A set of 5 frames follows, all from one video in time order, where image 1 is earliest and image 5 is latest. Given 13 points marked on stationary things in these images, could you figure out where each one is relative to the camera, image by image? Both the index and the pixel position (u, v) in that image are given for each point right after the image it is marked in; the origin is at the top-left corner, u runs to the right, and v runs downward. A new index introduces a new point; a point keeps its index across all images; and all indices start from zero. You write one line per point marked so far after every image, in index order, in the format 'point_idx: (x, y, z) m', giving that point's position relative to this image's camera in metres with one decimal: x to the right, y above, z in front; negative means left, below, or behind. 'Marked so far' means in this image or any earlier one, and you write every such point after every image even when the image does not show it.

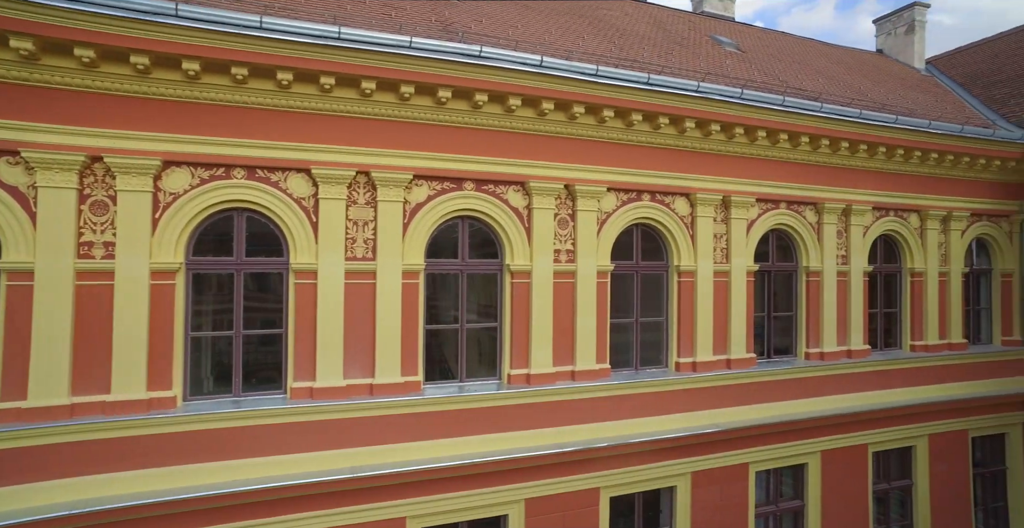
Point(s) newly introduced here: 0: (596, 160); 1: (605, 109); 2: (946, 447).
0: (+1.0, +1.2, +7.1) m
1: (+1.0, +1.7, +6.8) m
2: (+7.1, -3.0, +10.2) m
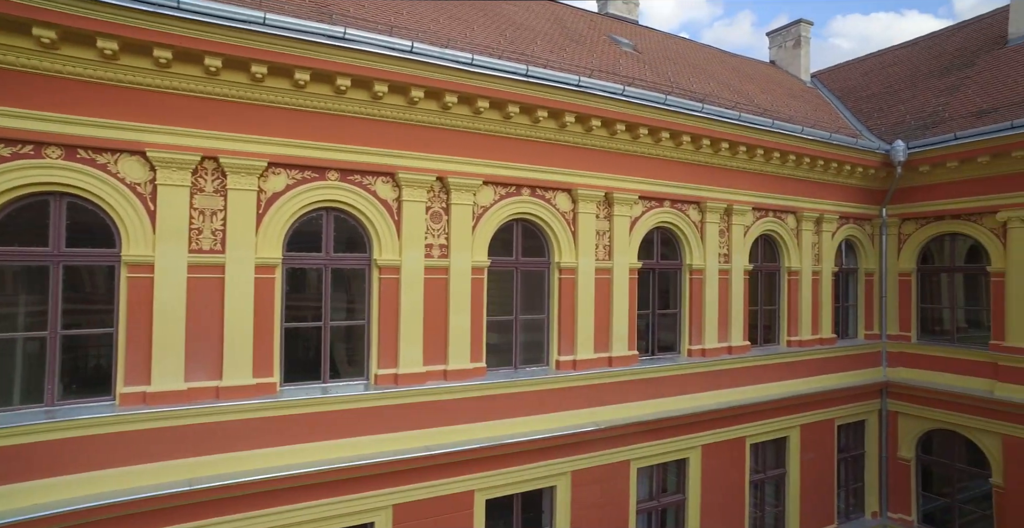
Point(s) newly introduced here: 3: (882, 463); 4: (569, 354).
0: (-0.4, +1.2, +6.9) m
1: (-0.4, +1.8, +6.6) m
2: (+5.3, -3.0, +10.7) m
3: (+7.0, -3.7, +11.6) m
4: (+0.7, -1.1, +7.7) m
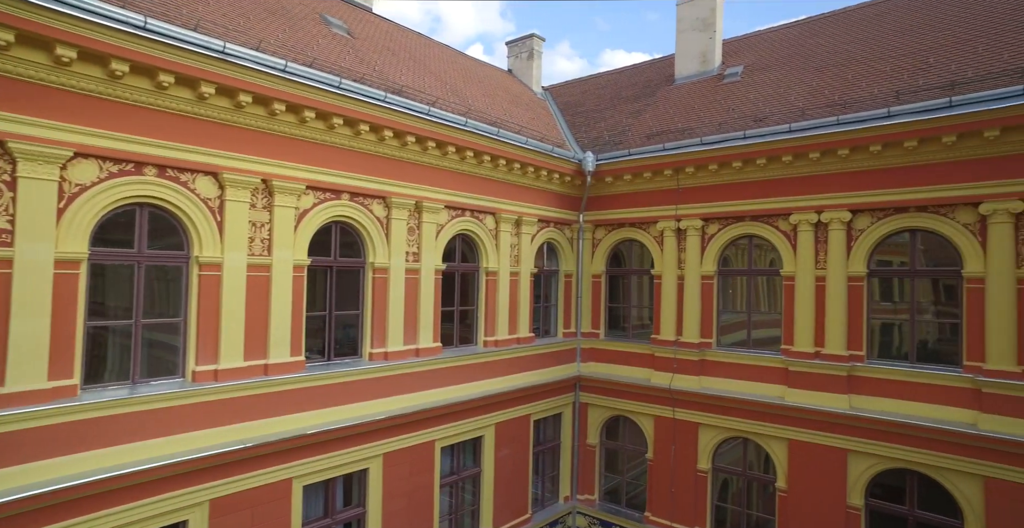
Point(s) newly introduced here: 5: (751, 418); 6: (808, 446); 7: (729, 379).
0: (-4.0, +1.3, +5.5) m
1: (-3.8, +1.8, +5.3) m
2: (0.0, -3.0, +11.0) m
3: (+1.3, -3.8, +12.5) m
4: (-3.2, -1.1, +6.7) m
5: (+4.0, -2.5, +10.1) m
6: (+4.6, -2.8, +9.6) m
7: (+3.7, -2.0, +10.6) m
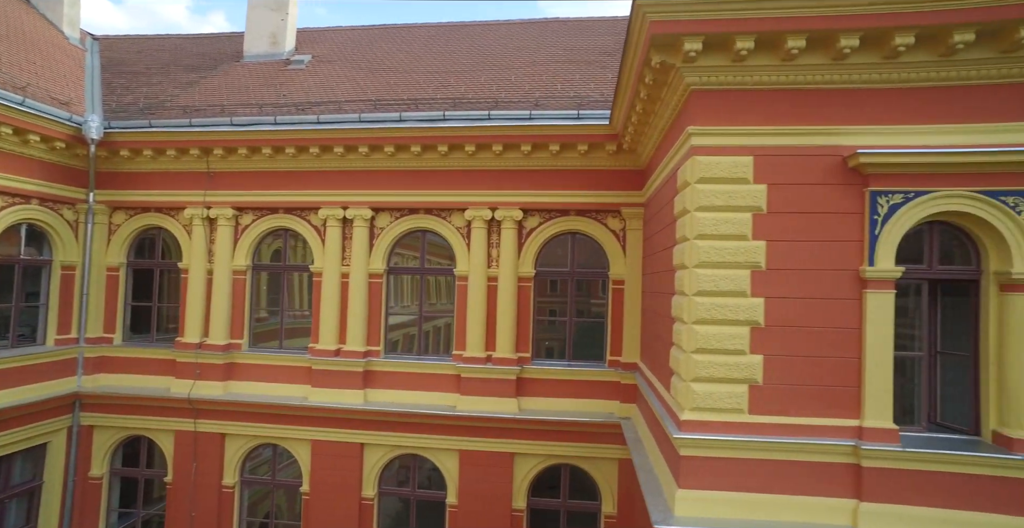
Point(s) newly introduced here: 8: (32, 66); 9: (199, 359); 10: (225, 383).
0: (-7.6, +1.6, +1.3) m
1: (-7.4, +2.1, +1.2) m
2: (-7.5, -2.8, +8.1) m
3: (-7.2, -3.6, +10.0) m
4: (-7.7, -0.8, +2.7) m
5: (-3.6, -2.5, +9.5) m
6: (-2.8, -2.8, +9.4) m
7: (-4.0, -1.9, +9.8) m
8: (-8.4, +3.4, +10.7) m
9: (-5.0, -1.5, +9.8) m
10: (-4.6, -1.9, +9.8) m
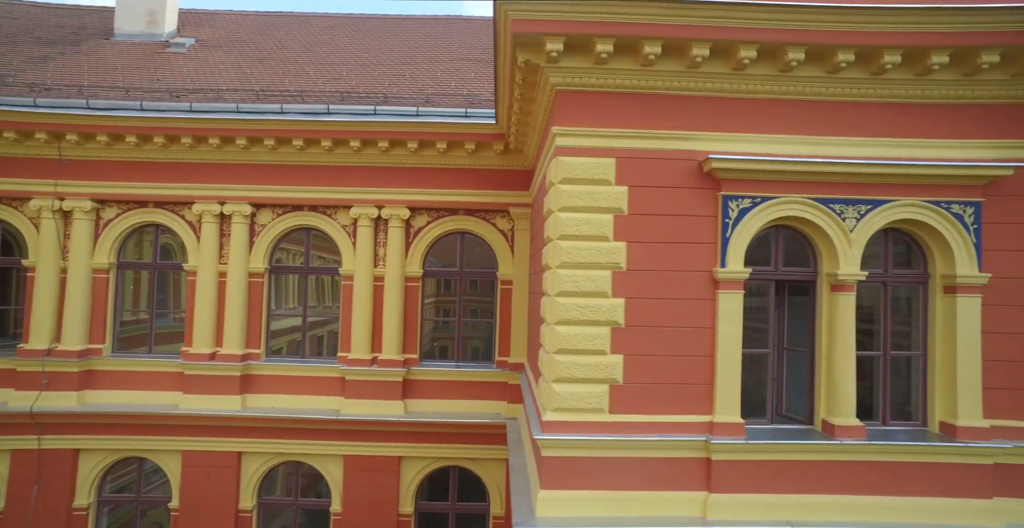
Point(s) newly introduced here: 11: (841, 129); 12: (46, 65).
0: (-8.1, +1.6, +0.1) m
1: (-7.8, +2.1, +0.1) m
2: (-8.9, -2.8, +6.9) m
3: (-8.9, -3.5, +8.8) m
4: (-8.4, -0.8, +1.5) m
5: (-5.3, -2.4, +8.8) m
6: (-4.5, -2.7, +8.8) m
7: (-5.7, -1.9, +9.0) m
8: (-10.2, +3.4, +9.3) m
9: (-6.6, -1.5, +8.9) m
10: (-6.2, -1.8, +8.9) m
11: (+2.7, +1.1, +5.1) m
12: (-8.3, +3.5, +11.1) m
